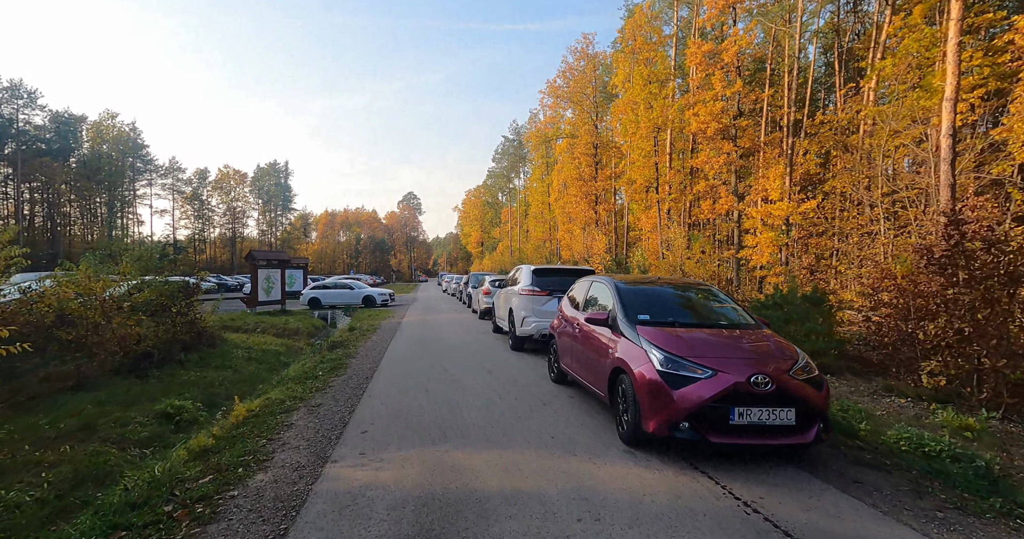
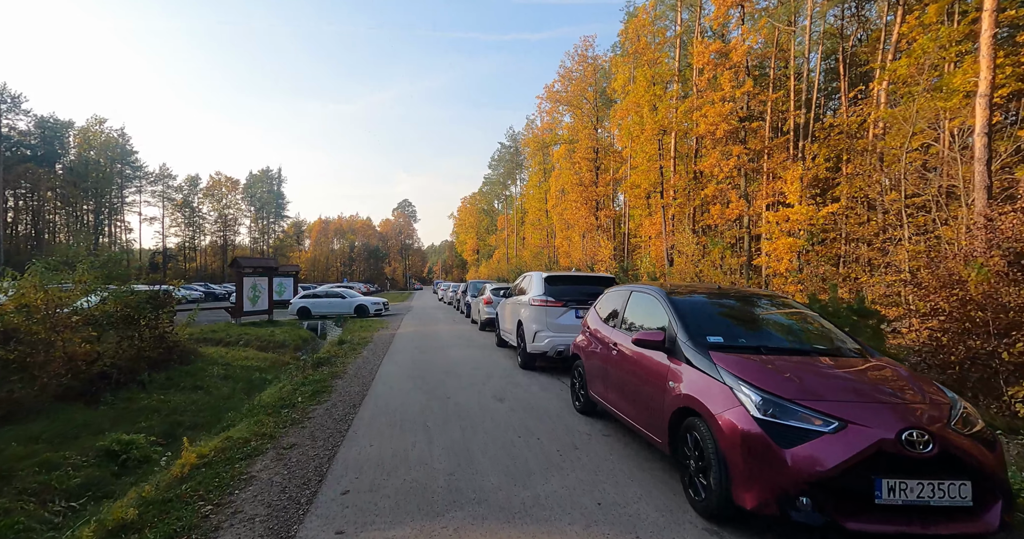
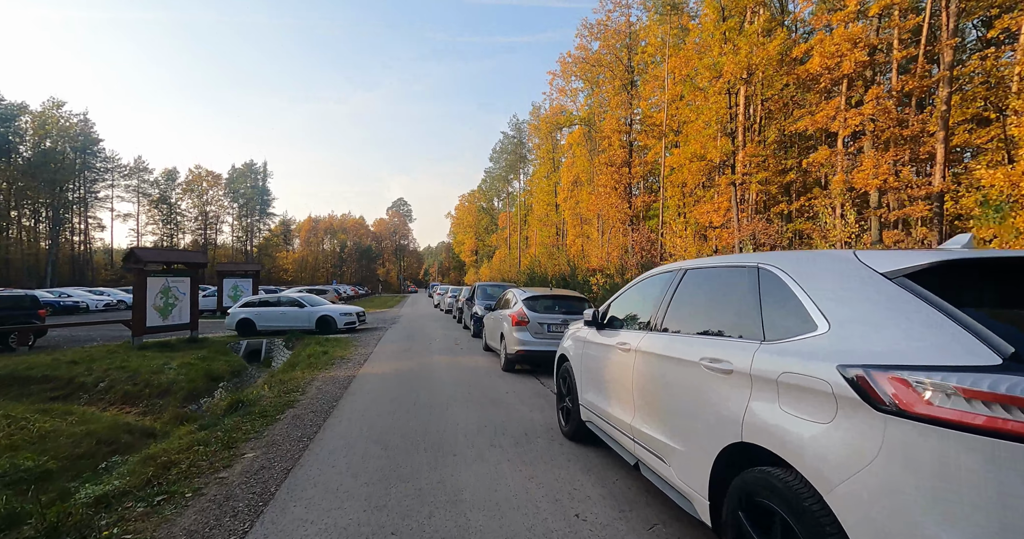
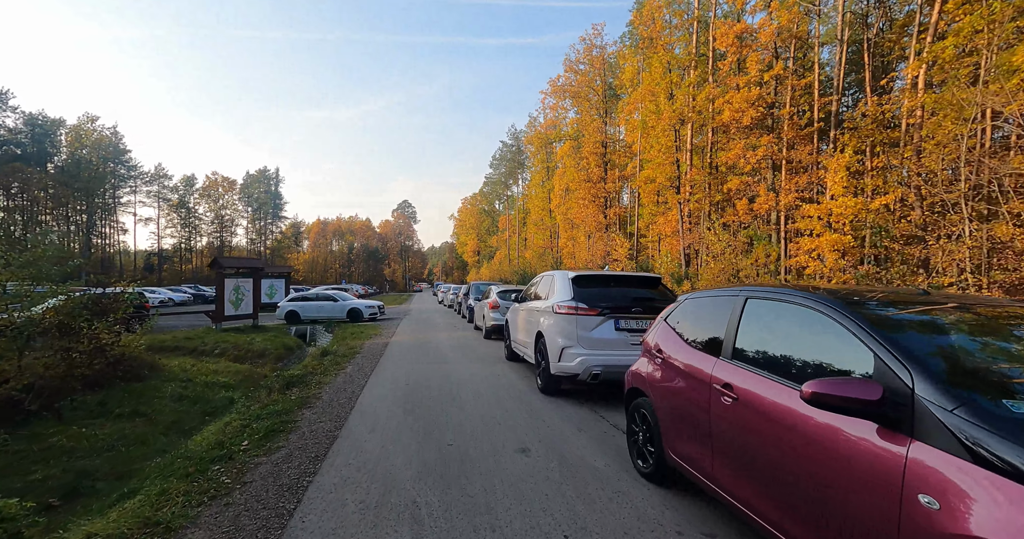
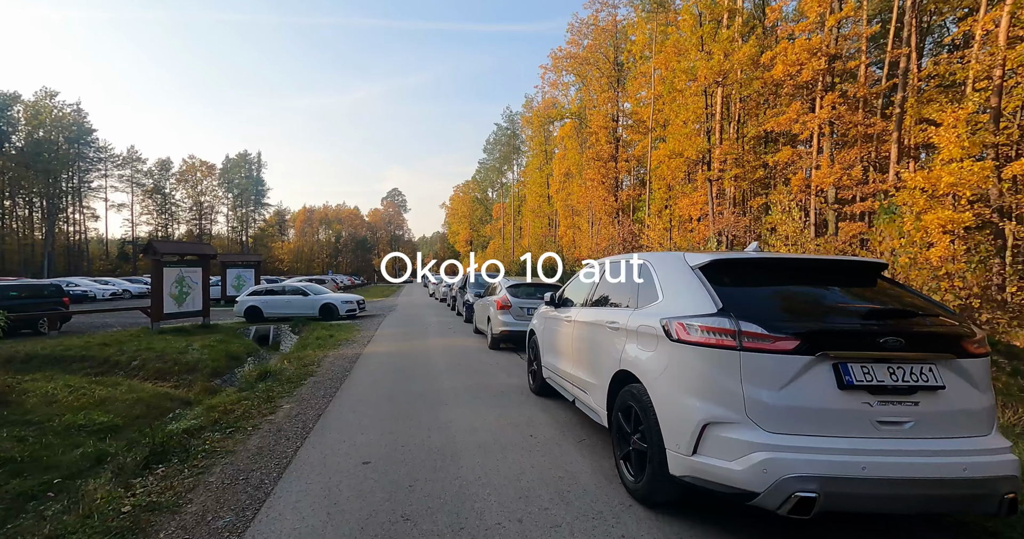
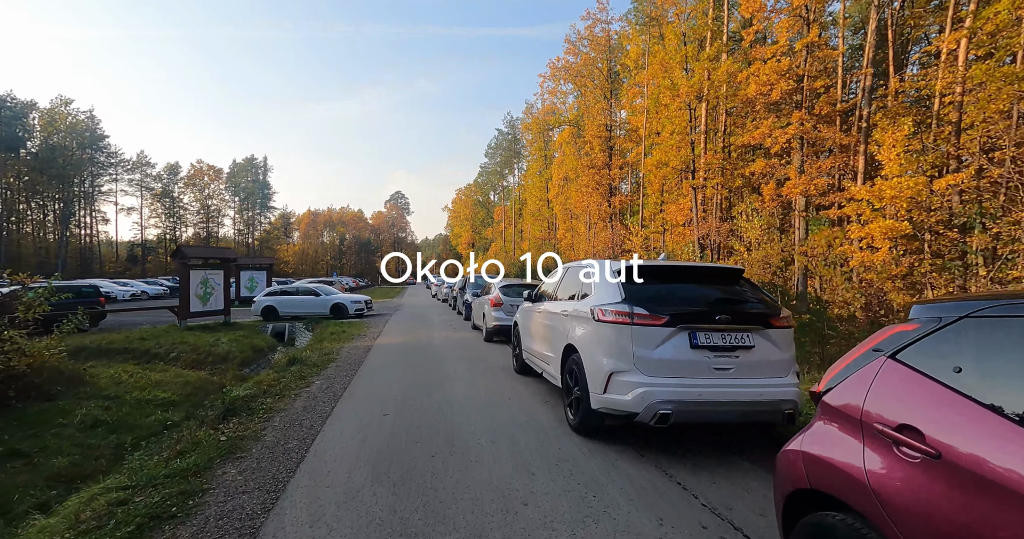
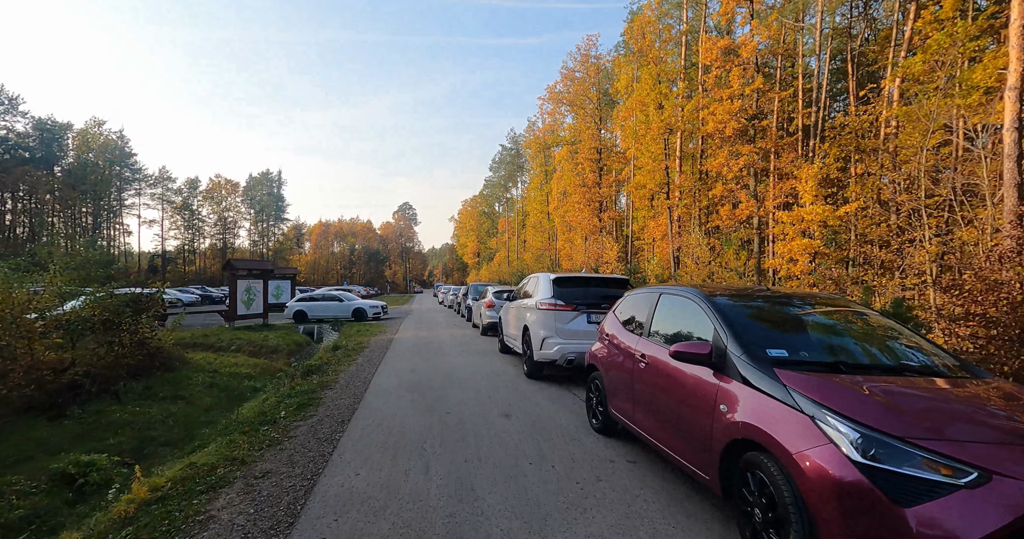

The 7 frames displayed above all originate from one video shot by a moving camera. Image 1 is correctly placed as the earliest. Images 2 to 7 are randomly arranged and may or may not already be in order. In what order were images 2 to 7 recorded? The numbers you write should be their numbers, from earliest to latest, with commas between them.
2, 7, 4, 6, 5, 3
